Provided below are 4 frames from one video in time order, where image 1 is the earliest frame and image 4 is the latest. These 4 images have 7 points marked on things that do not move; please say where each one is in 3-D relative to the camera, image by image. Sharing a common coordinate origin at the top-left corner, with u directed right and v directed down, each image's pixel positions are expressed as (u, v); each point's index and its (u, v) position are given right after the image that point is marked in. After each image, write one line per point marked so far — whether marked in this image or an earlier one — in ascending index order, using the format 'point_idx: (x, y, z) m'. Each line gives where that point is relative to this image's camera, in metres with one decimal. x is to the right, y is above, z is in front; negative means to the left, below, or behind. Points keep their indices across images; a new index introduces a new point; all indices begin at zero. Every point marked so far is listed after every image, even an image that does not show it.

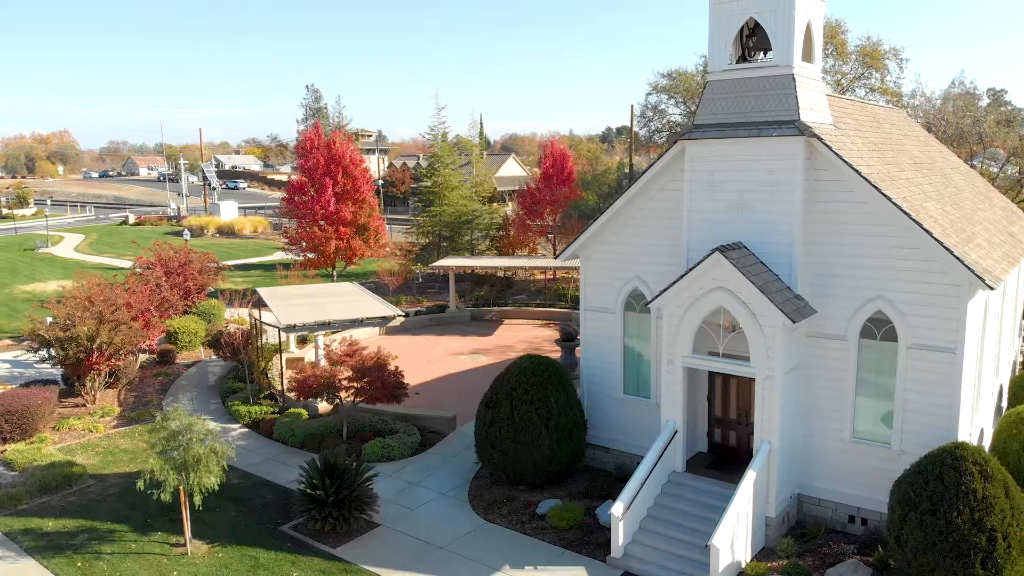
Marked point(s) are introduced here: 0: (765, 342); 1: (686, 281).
0: (+4.4, -0.9, +13.0) m
1: (+3.2, +0.1, +13.7) m
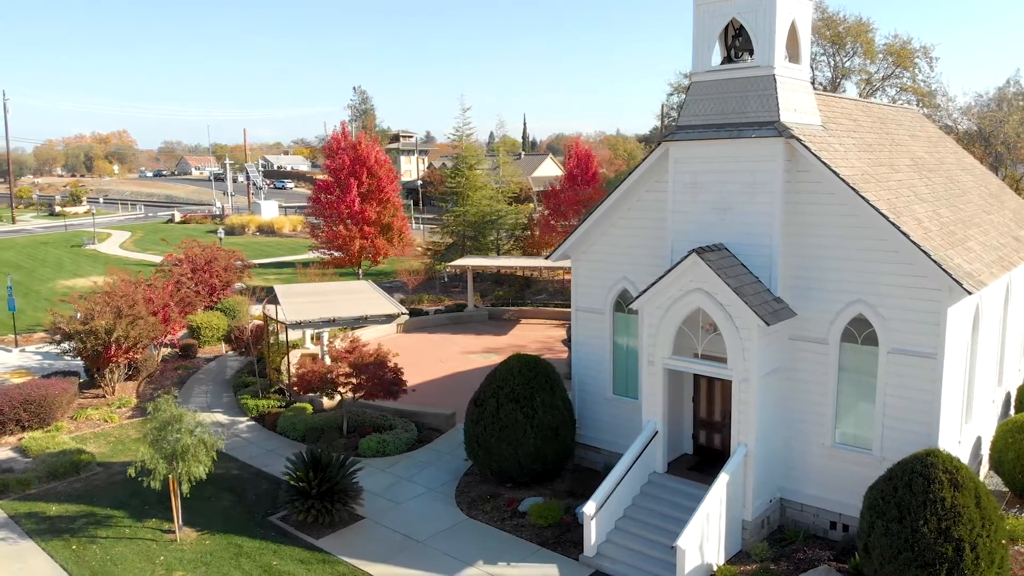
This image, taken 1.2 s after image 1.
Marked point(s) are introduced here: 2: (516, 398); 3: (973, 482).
0: (+4.0, -1.0, +13.0) m
1: (+2.8, +0.1, +13.7) m
2: (+0.1, -2.3, +15.7) m
3: (+6.8, -2.8, +10.9) m
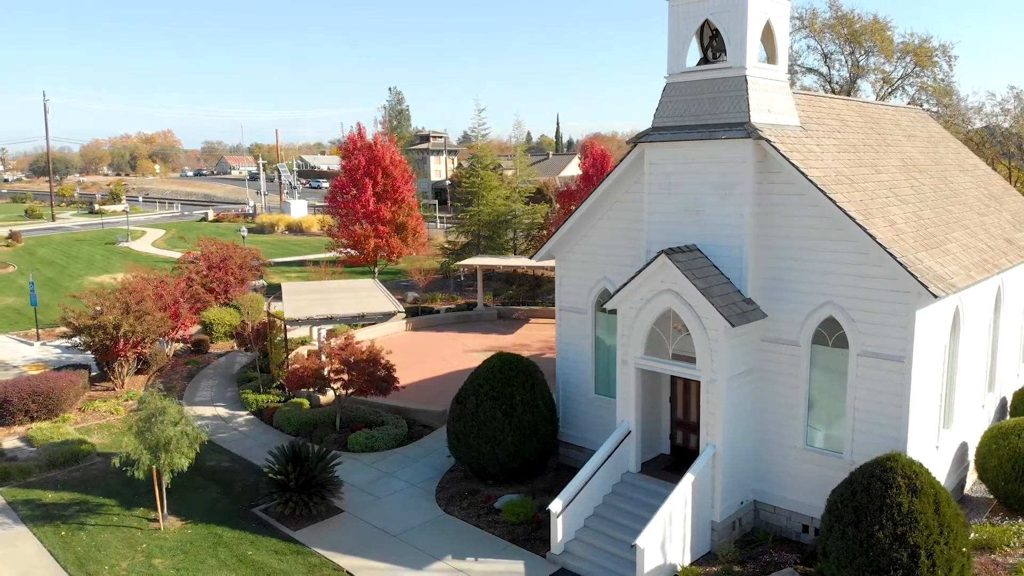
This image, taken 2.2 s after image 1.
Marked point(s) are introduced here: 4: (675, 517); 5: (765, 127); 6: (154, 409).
0: (+3.4, -1.0, +13.0) m
1: (+2.3, +0.1, +13.8) m
2: (-0.4, -2.3, +15.9) m
3: (+6.1, -2.9, +10.8) m
4: (+2.7, -3.8, +12.4) m
5: (+4.5, +2.9, +13.3) m
6: (-7.0, -2.4, +14.4) m
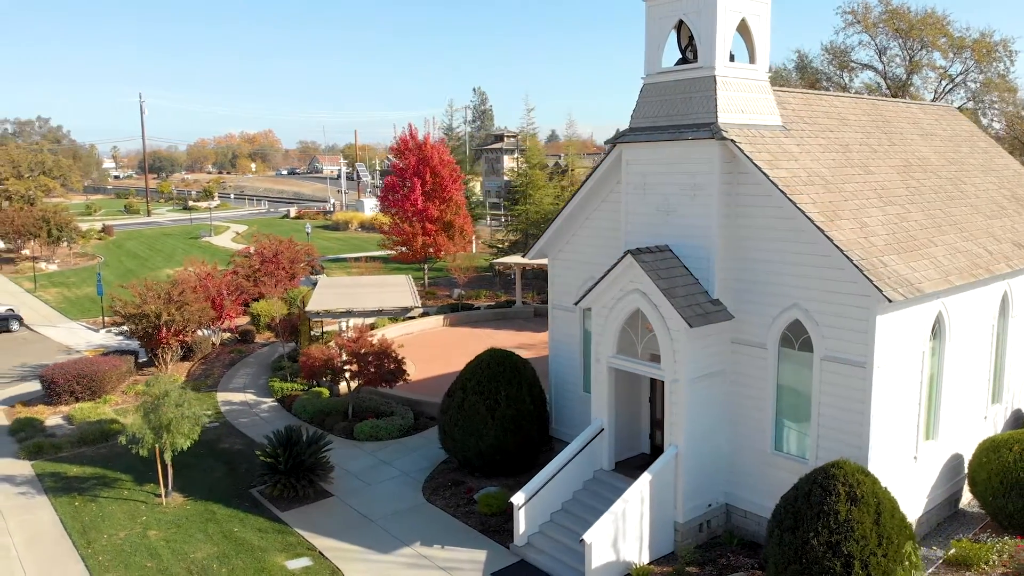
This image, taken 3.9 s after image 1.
0: (+2.8, -1.0, +13.0) m
1: (+1.8, +0.1, +13.9) m
2: (-0.7, -2.3, +16.3) m
3: (+5.2, -2.9, +10.5) m
4: (+2.0, -3.8, +12.5) m
5: (+4.0, +2.9, +13.2) m
6: (-7.4, -2.2, +15.6) m
